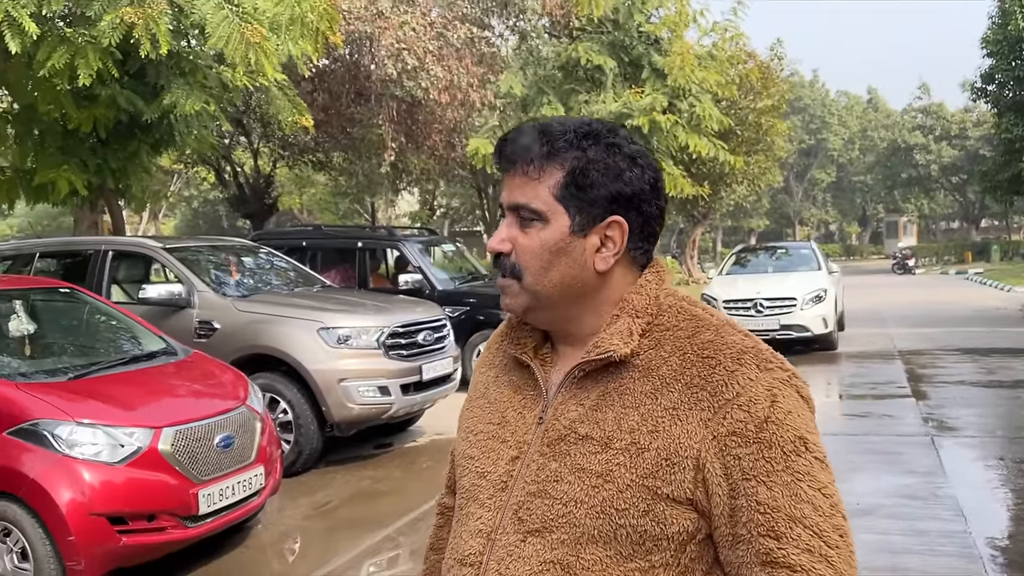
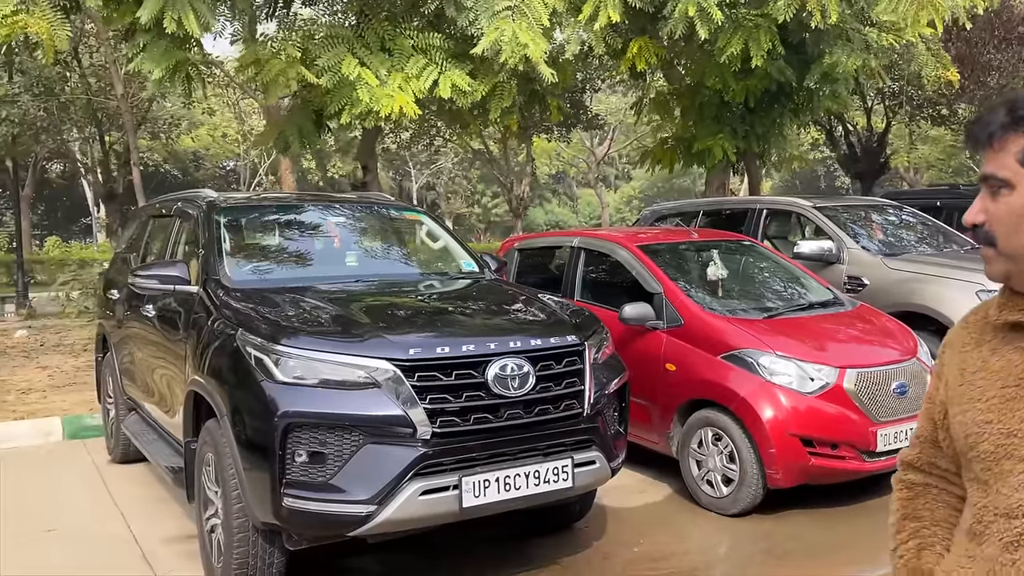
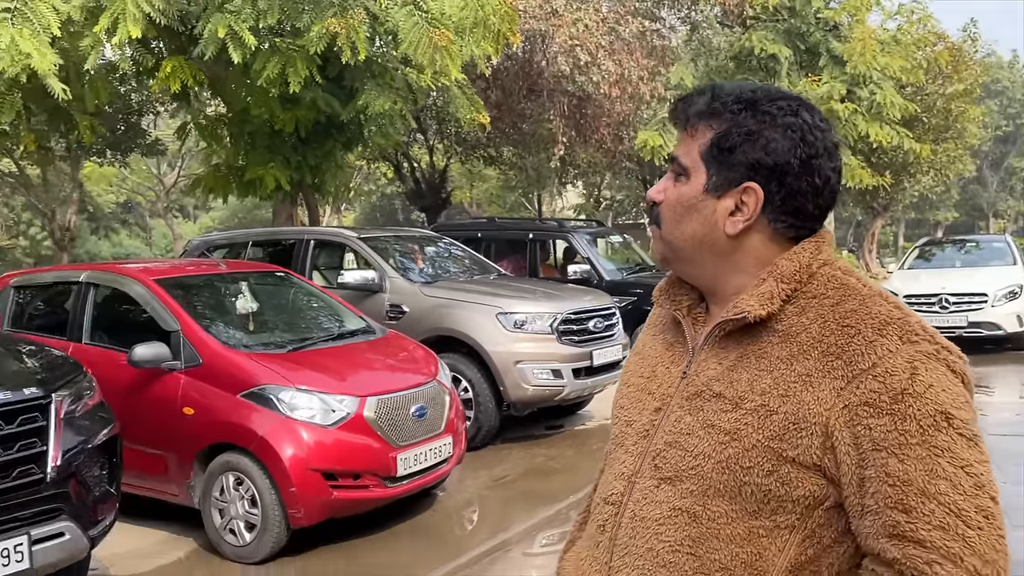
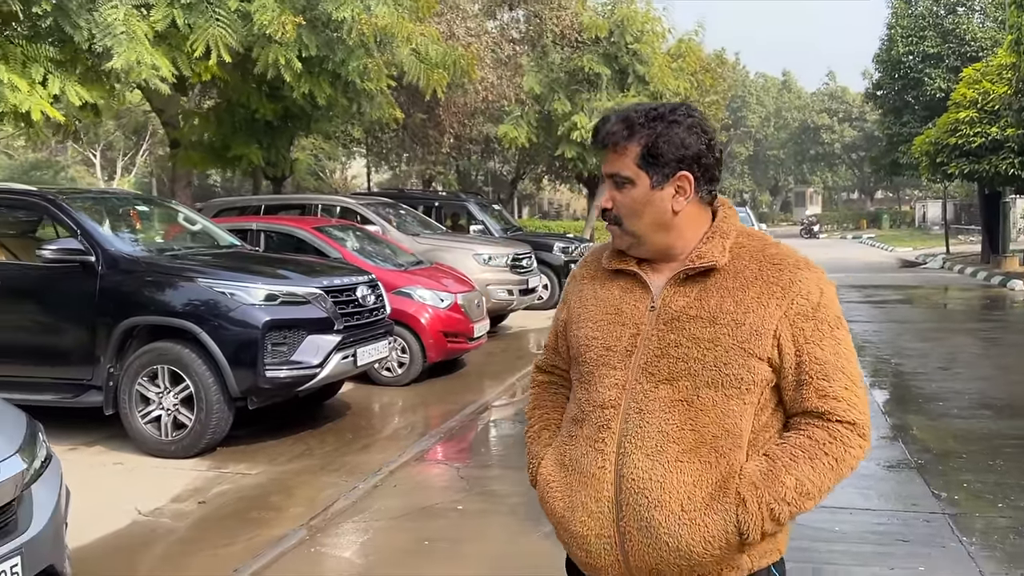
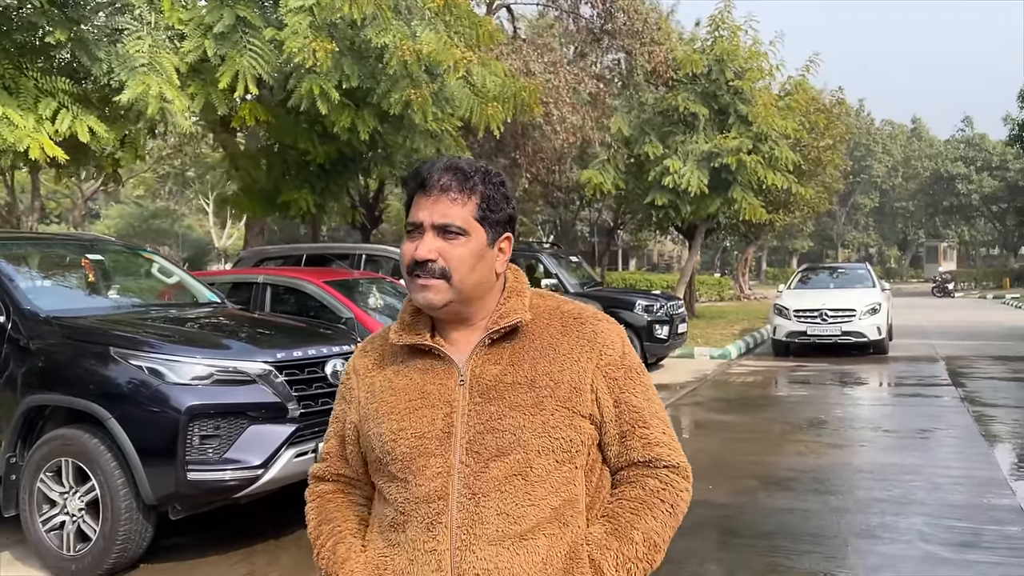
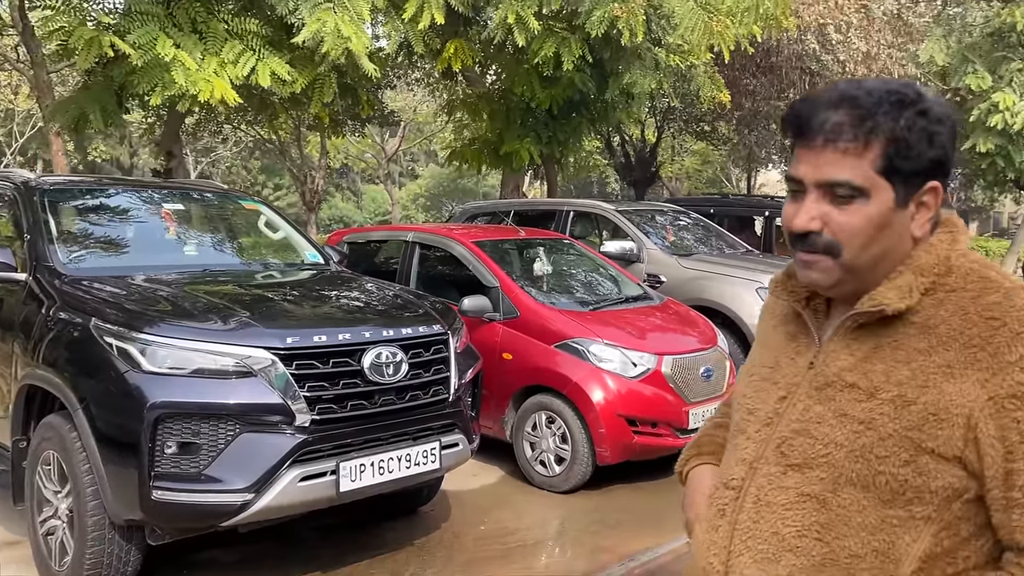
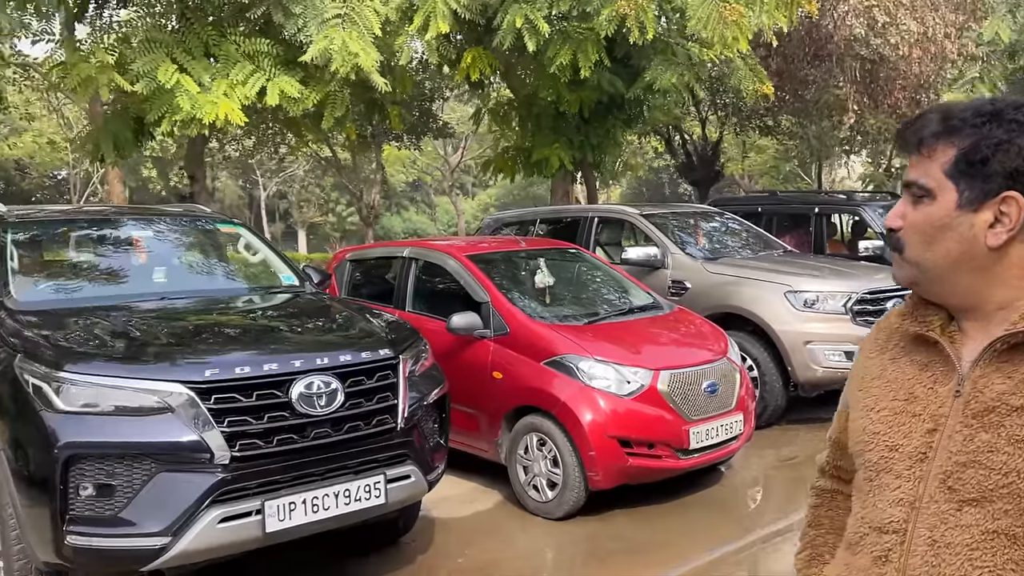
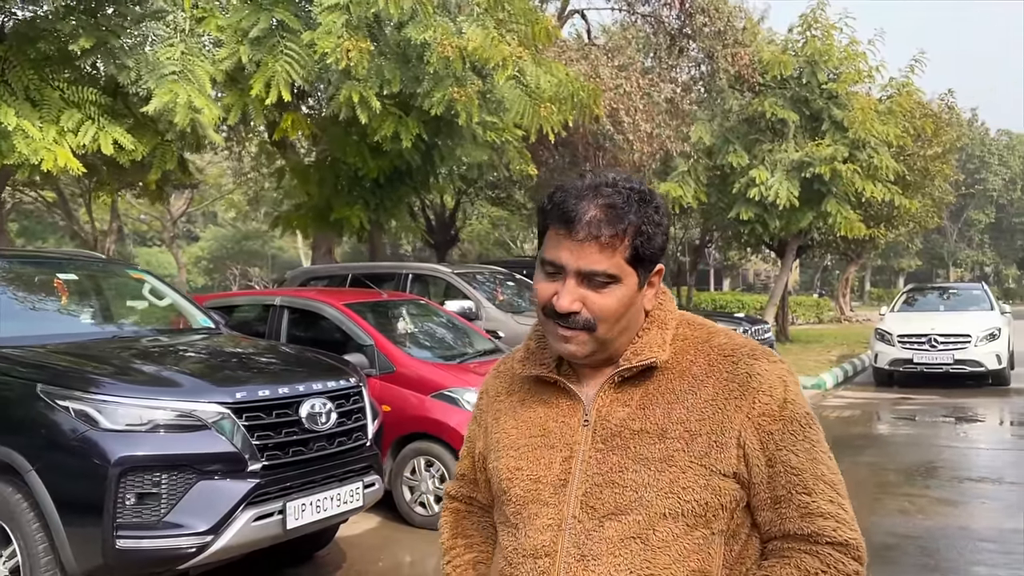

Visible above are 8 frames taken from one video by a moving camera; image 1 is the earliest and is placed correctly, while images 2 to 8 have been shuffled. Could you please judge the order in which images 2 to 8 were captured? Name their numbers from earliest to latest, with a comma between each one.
3, 7, 2, 6, 8, 5, 4
